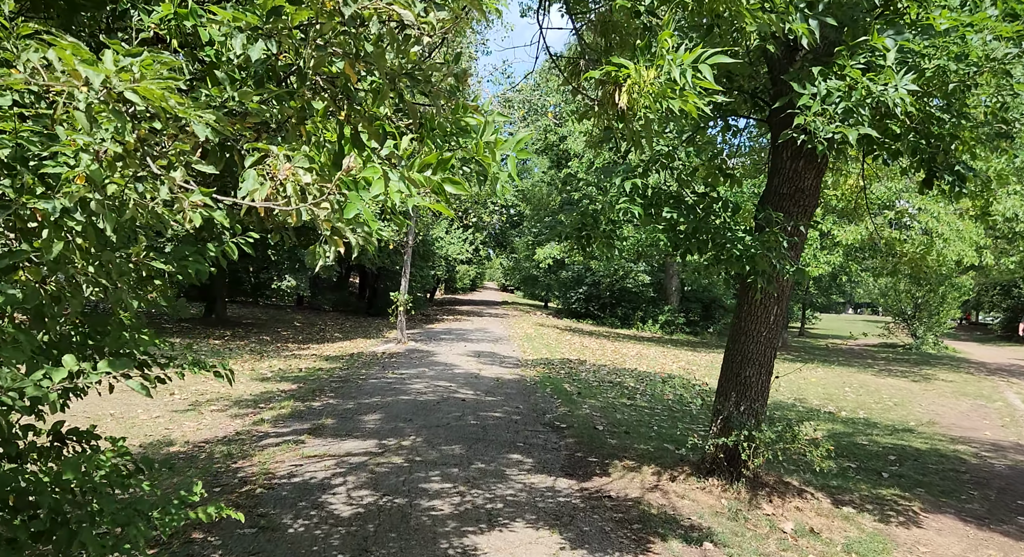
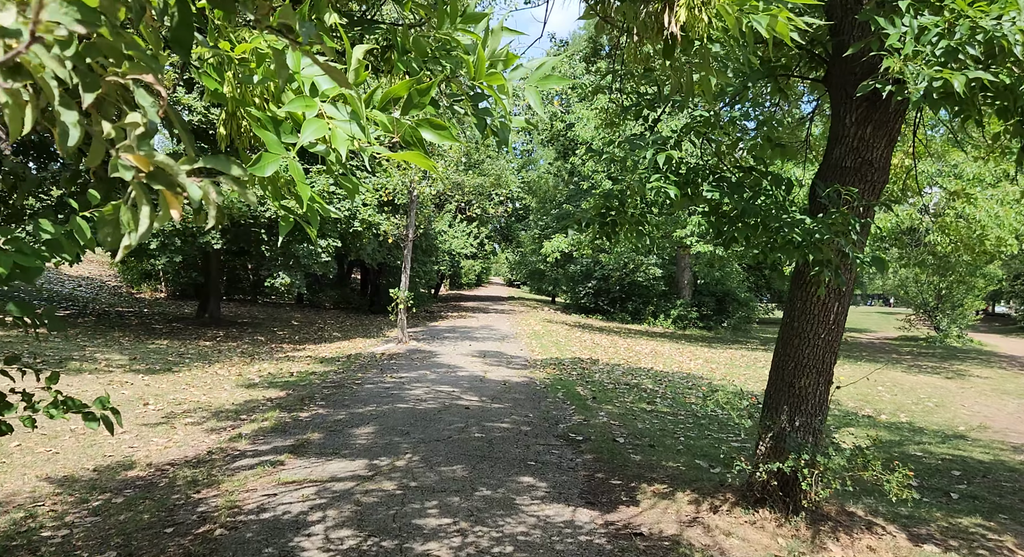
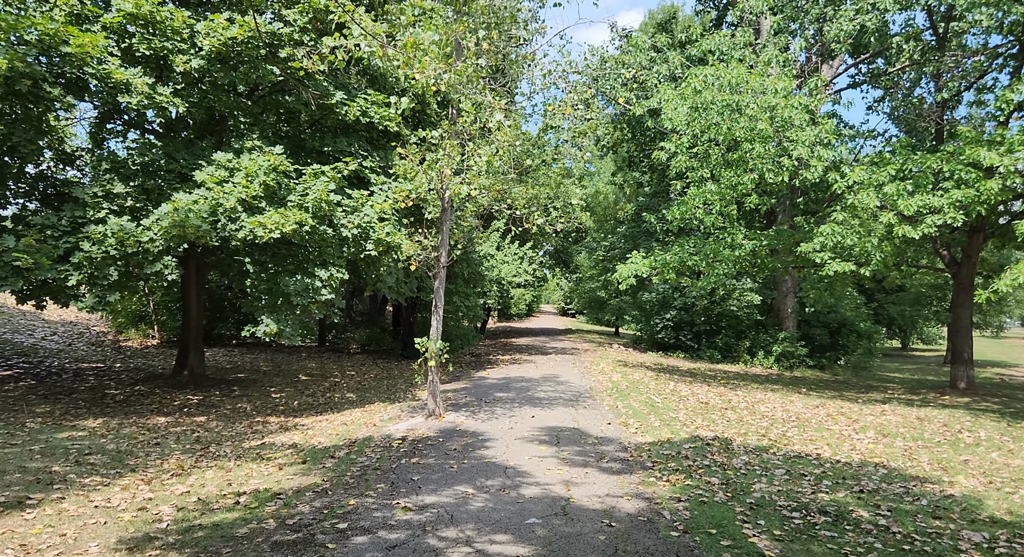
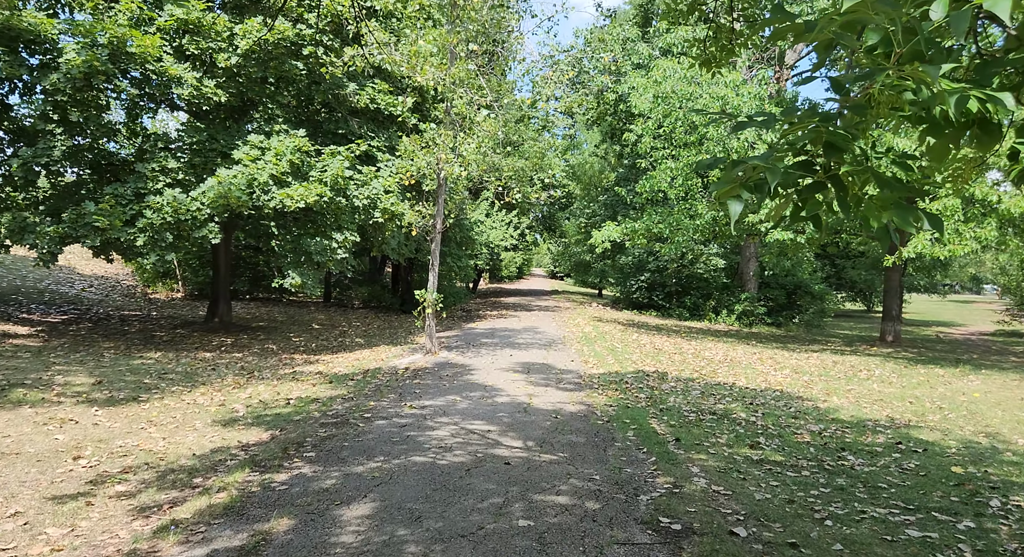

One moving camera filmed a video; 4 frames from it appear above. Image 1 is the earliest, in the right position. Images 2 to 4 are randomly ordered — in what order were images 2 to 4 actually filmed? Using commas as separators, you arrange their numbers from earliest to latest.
2, 4, 3
